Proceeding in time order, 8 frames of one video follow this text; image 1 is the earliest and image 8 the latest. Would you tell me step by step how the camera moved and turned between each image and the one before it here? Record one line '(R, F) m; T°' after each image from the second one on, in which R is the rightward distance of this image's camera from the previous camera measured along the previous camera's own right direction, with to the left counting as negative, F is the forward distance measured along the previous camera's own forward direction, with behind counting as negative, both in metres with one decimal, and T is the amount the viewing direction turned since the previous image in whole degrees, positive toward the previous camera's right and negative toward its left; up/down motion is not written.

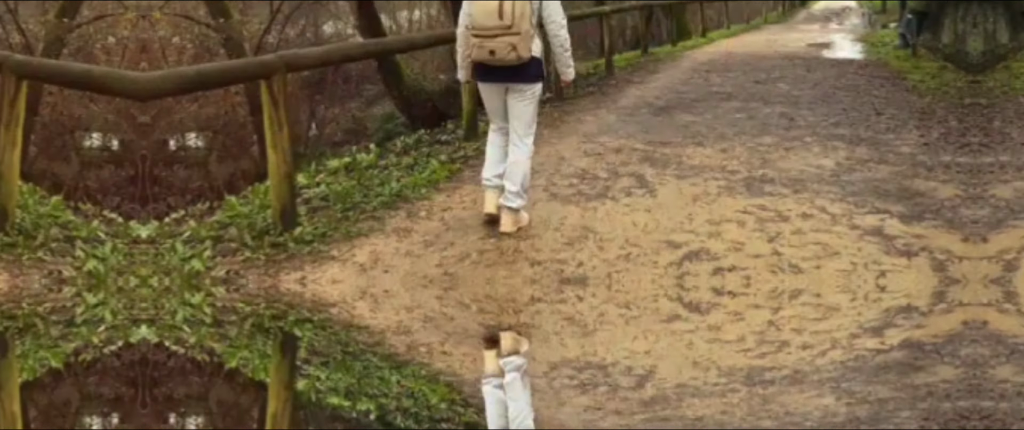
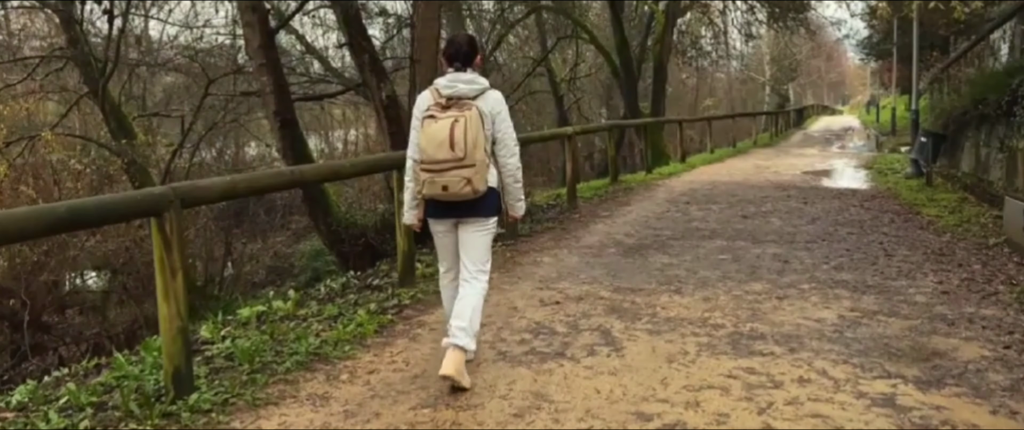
(+0.3, +0.8) m; -1°
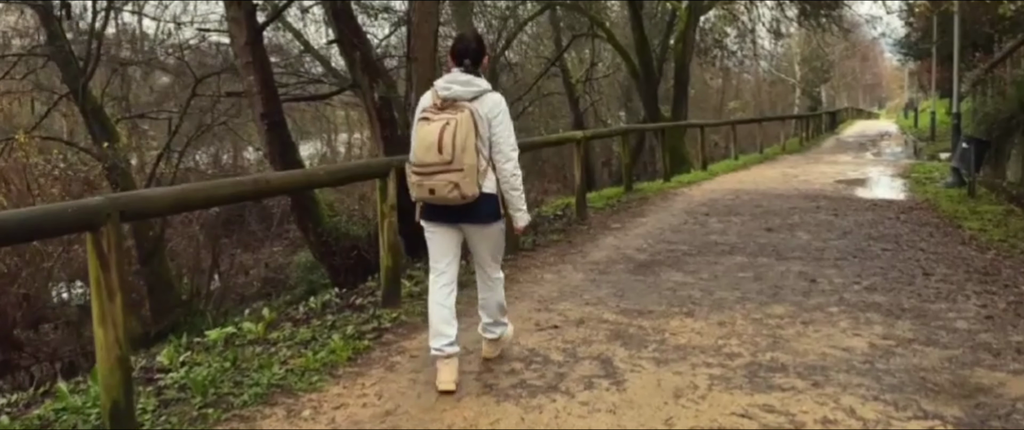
(+0.2, +0.5) m; -1°
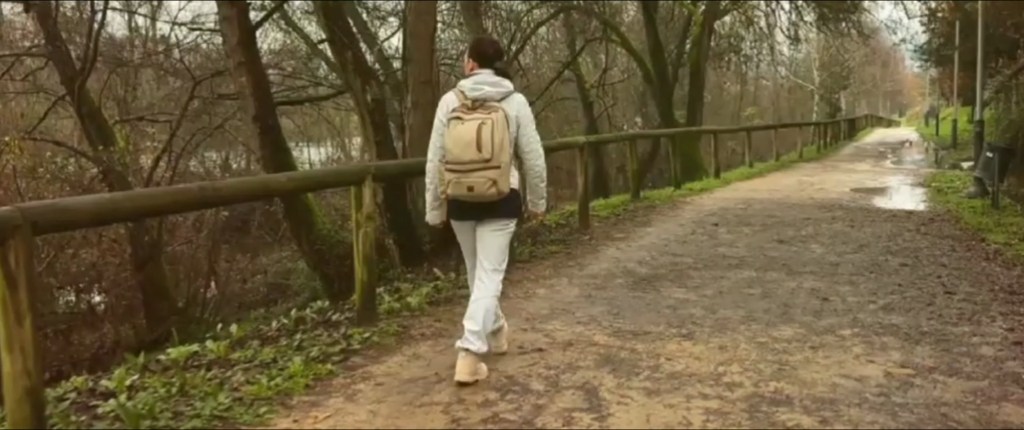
(+0.2, +0.4) m; -1°
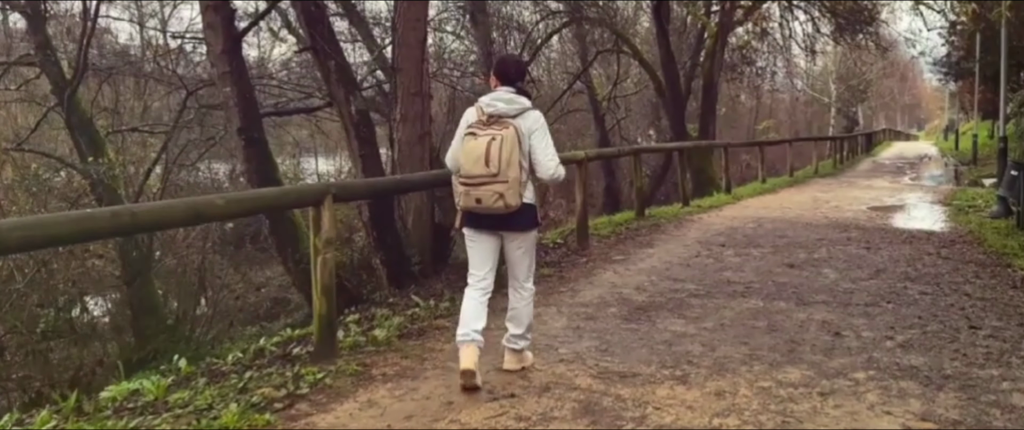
(+0.2, +0.5) m; -1°
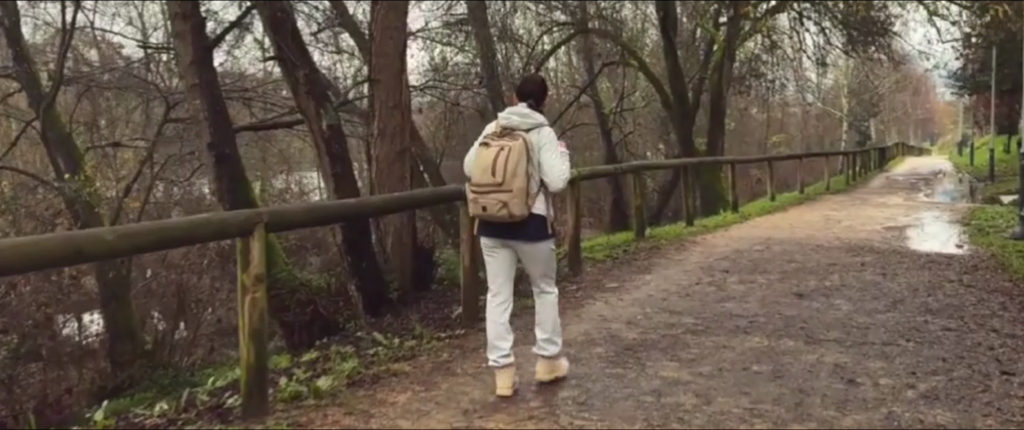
(+0.2, +0.7) m; -1°
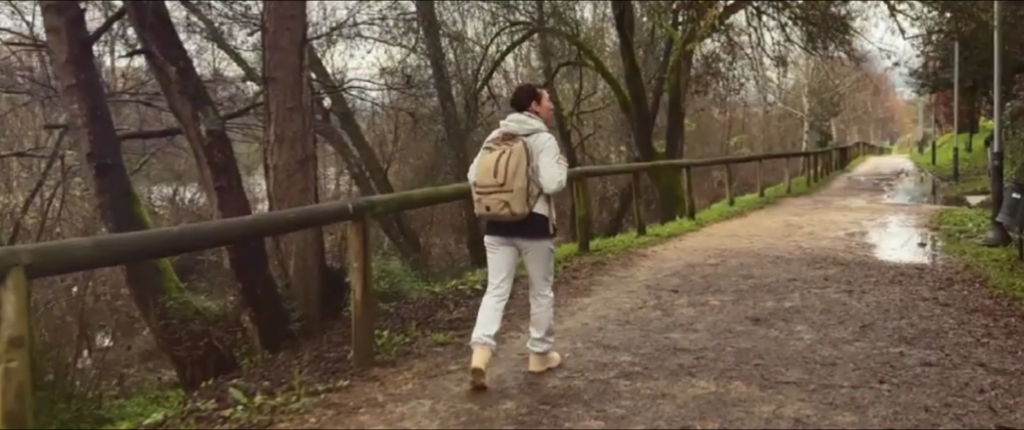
(+0.4, +1.0) m; +2°
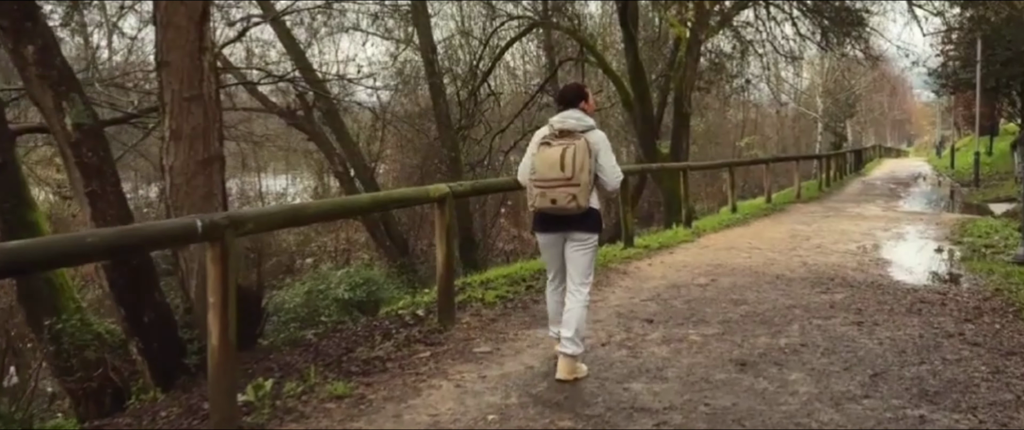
(+0.5, +1.2) m; -1°
